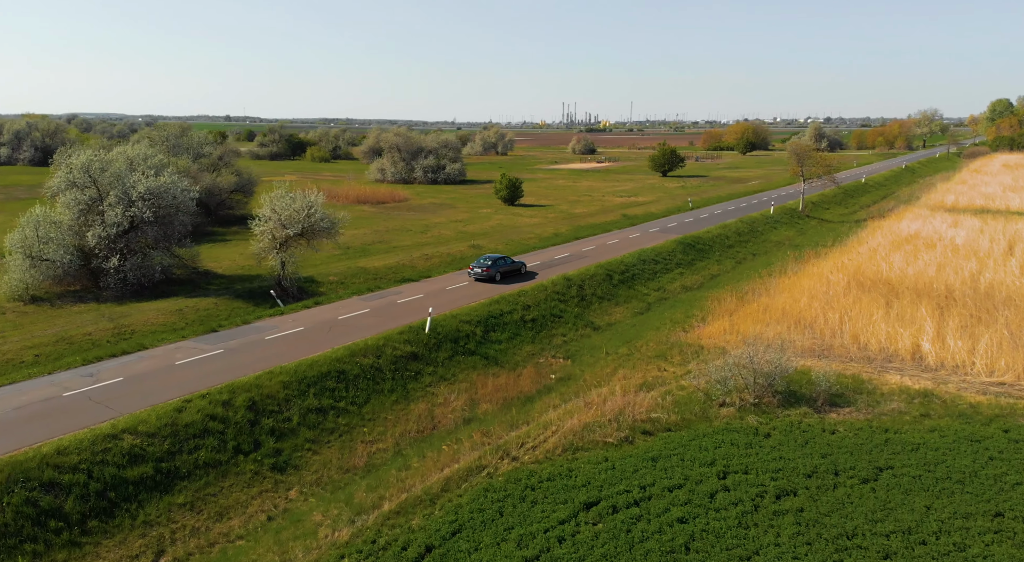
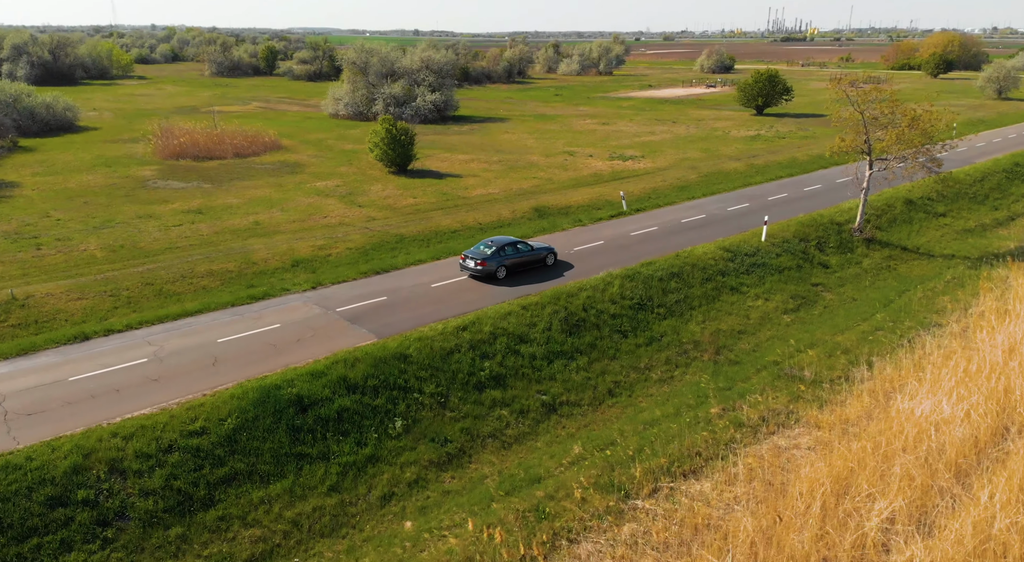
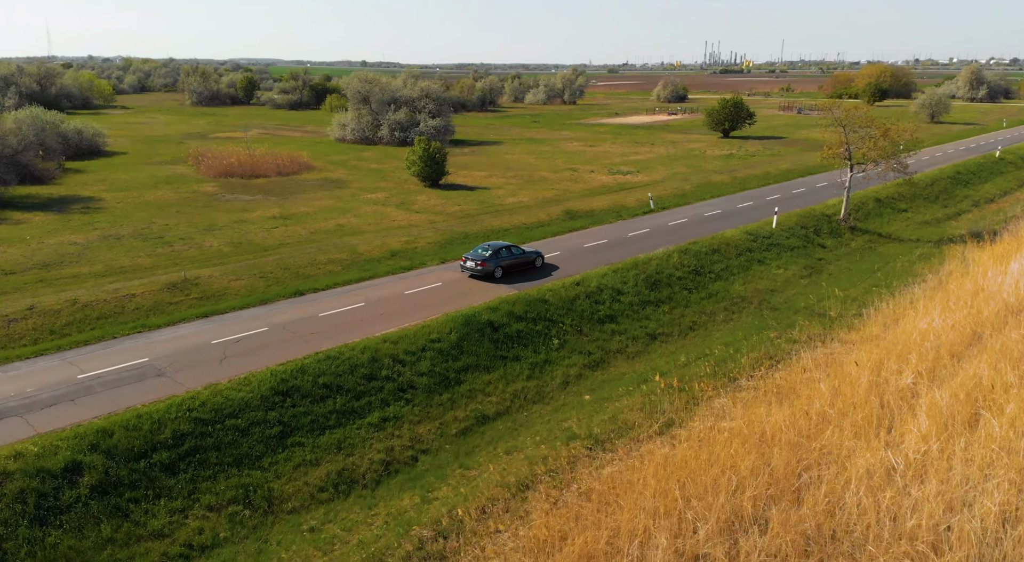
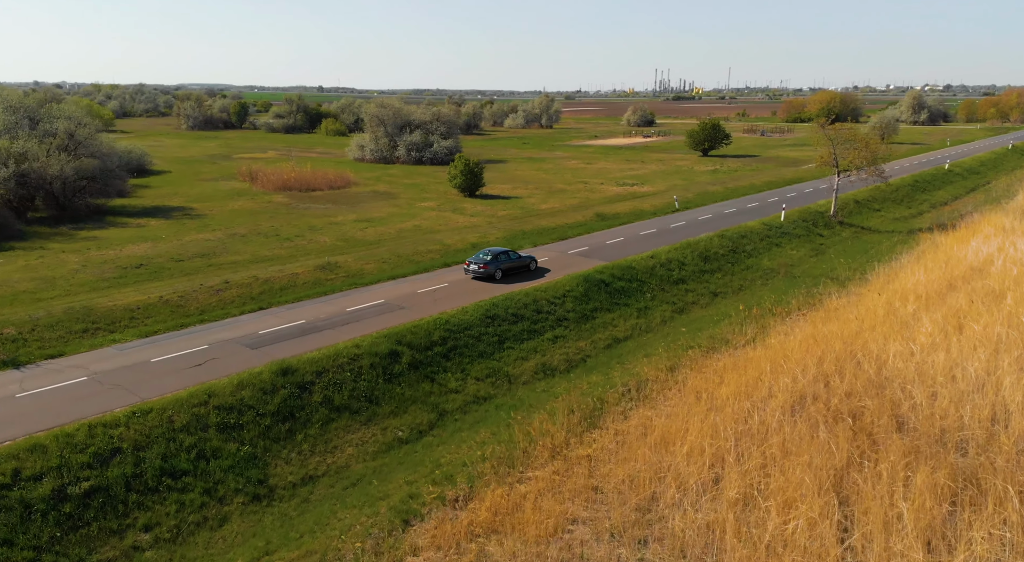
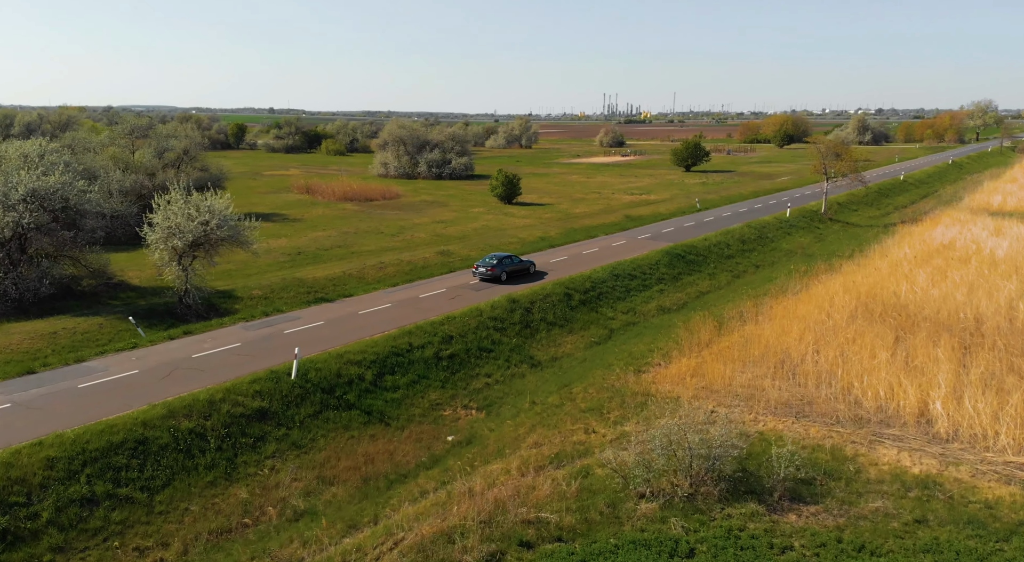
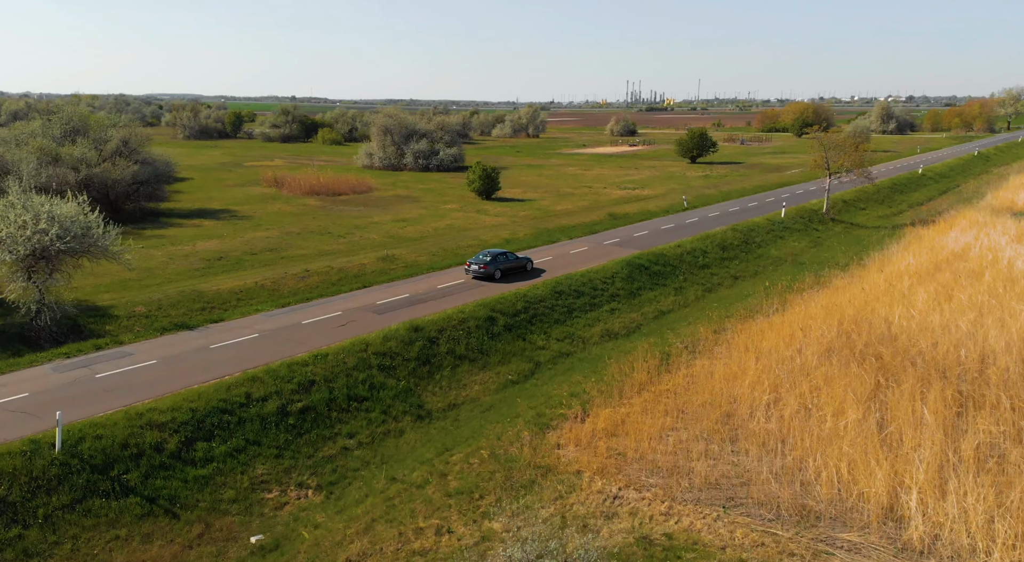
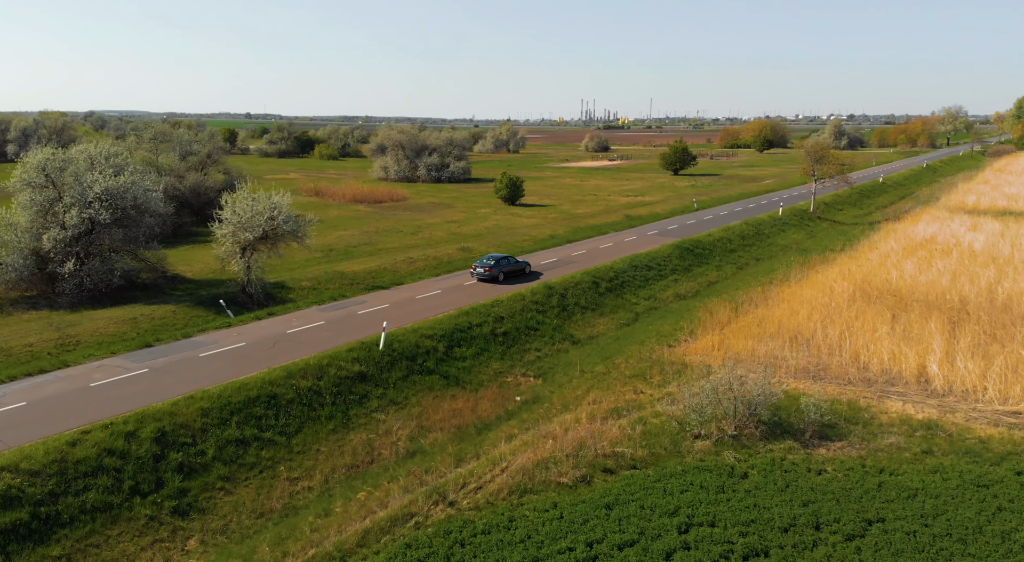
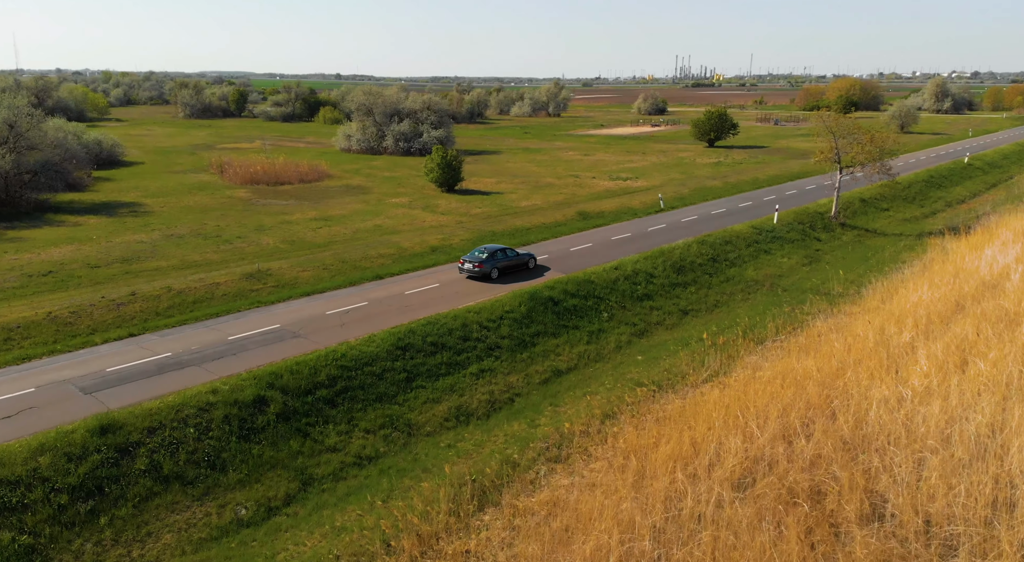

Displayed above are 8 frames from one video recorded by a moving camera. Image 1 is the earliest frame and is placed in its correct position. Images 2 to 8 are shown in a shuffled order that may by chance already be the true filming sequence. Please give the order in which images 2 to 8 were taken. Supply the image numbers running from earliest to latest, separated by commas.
7, 5, 6, 4, 8, 3, 2
